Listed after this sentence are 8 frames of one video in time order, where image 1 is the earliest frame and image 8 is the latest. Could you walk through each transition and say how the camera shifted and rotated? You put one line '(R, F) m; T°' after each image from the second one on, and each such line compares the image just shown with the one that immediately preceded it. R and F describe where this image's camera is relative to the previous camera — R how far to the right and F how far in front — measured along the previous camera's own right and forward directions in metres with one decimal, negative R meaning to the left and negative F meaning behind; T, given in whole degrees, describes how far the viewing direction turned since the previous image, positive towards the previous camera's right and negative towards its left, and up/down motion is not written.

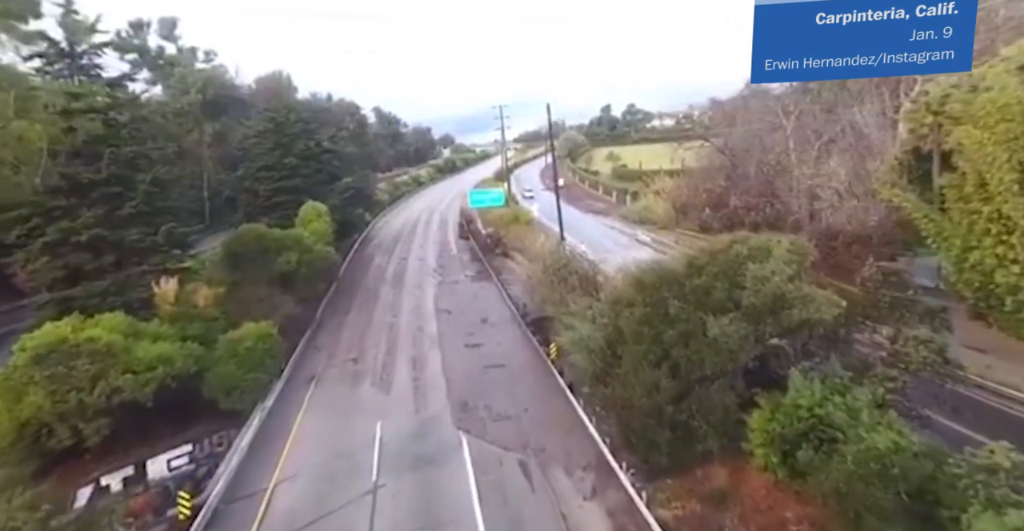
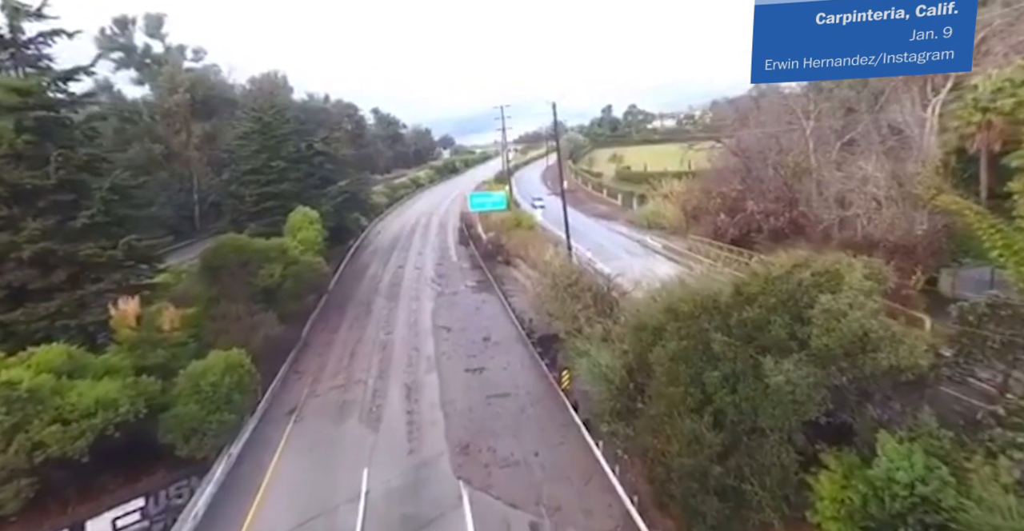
(-0.2, +2.2) m; 0°
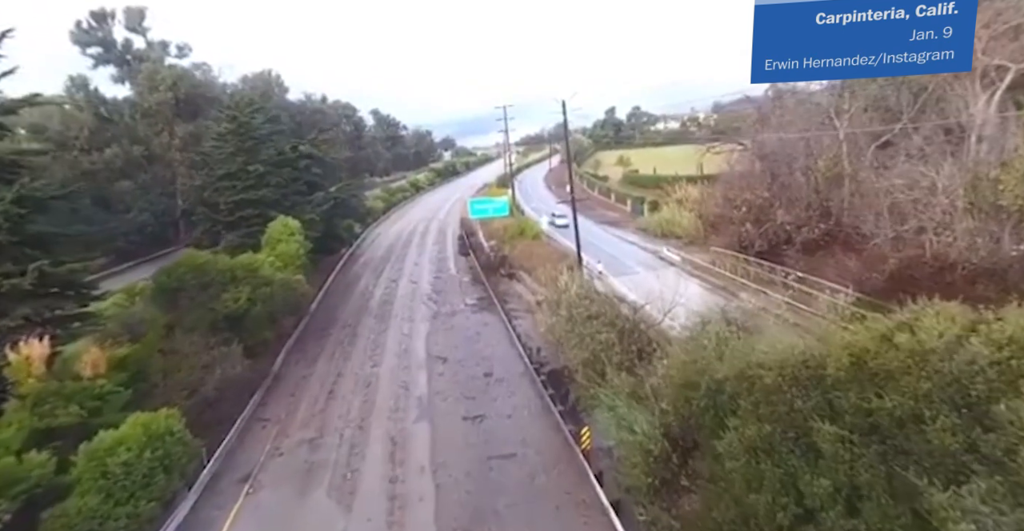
(-0.2, +3.4) m; 0°
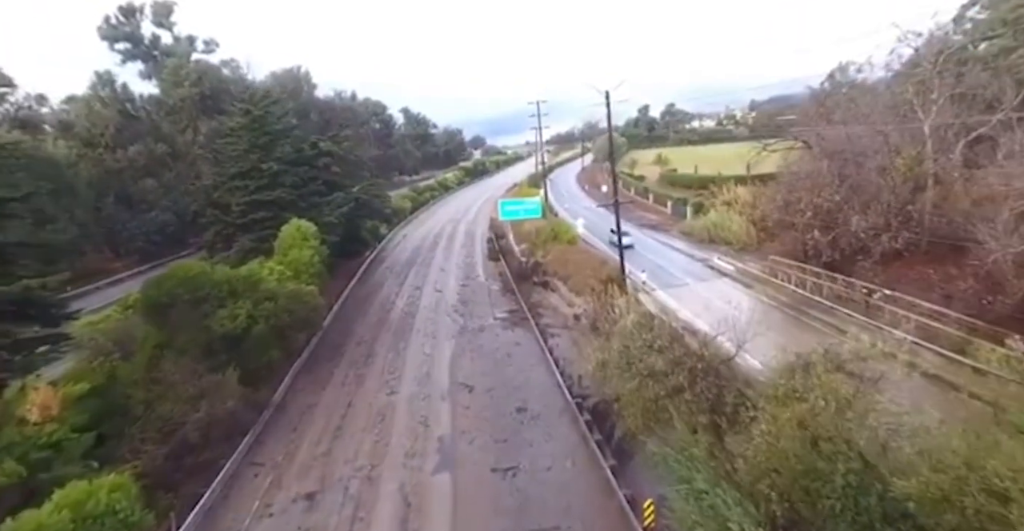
(-0.3, +3.0) m; -3°
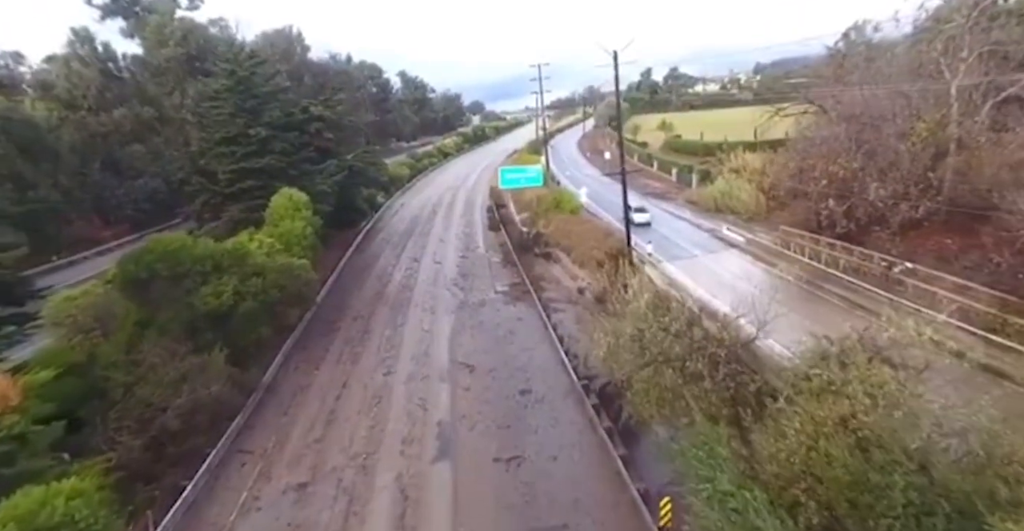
(-0.1, +1.1) m; 0°
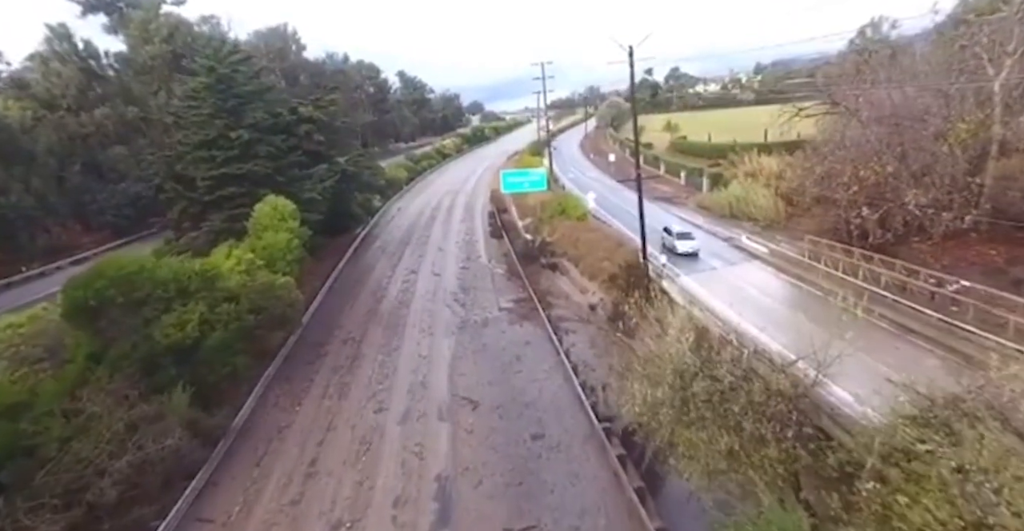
(-0.3, +2.2) m; 0°
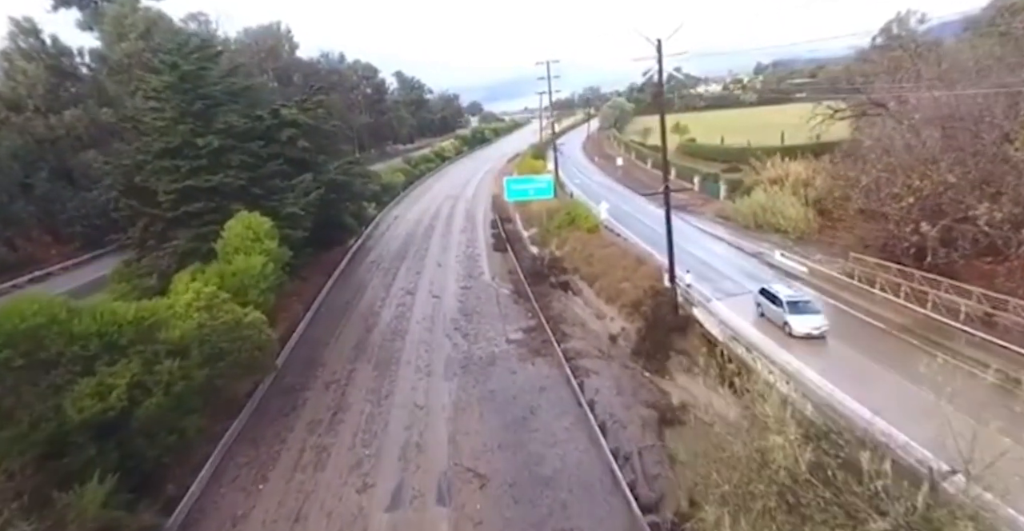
(-0.4, +3.1) m; 0°
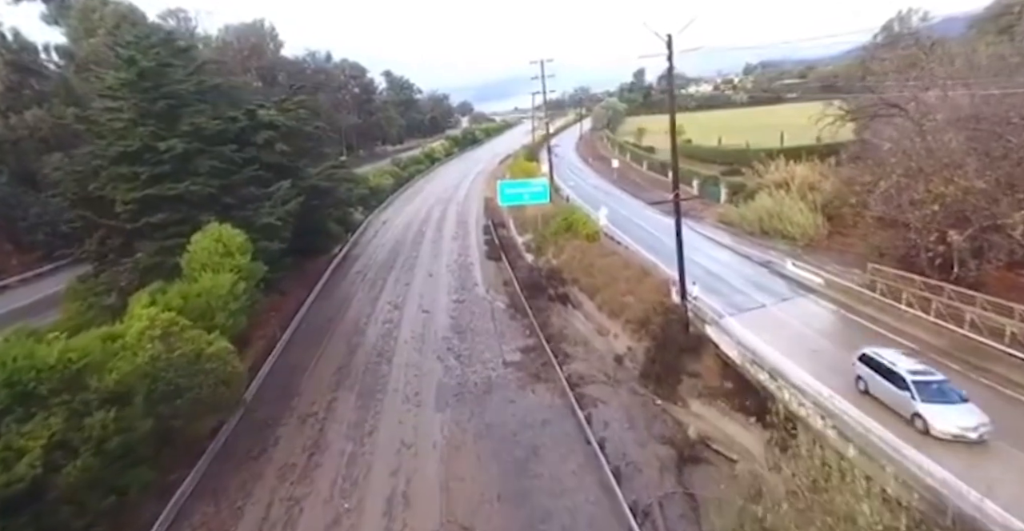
(-0.2, +1.8) m; +1°
